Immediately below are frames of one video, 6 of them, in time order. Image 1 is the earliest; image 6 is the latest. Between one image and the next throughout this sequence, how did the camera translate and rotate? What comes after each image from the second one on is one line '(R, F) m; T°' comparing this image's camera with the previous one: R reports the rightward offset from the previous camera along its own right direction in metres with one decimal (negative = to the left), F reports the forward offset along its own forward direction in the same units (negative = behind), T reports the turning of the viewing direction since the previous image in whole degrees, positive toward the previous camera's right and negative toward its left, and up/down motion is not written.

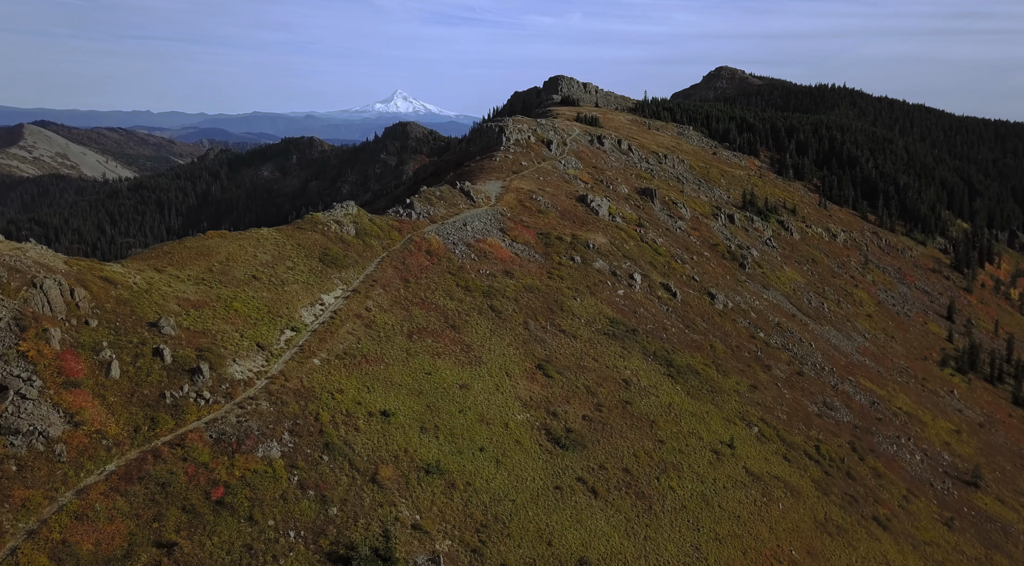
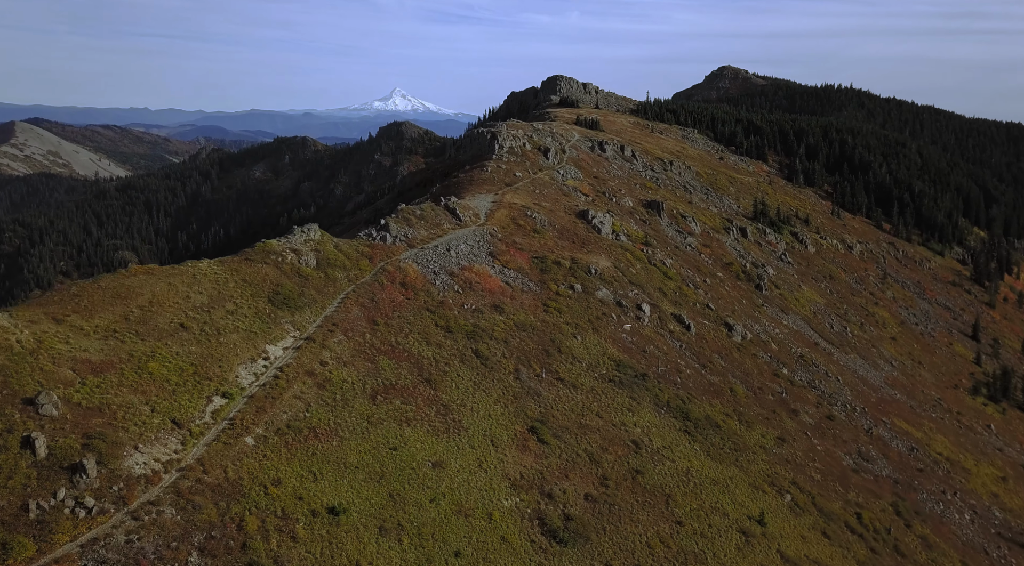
(+0.8, +10.6) m; 0°
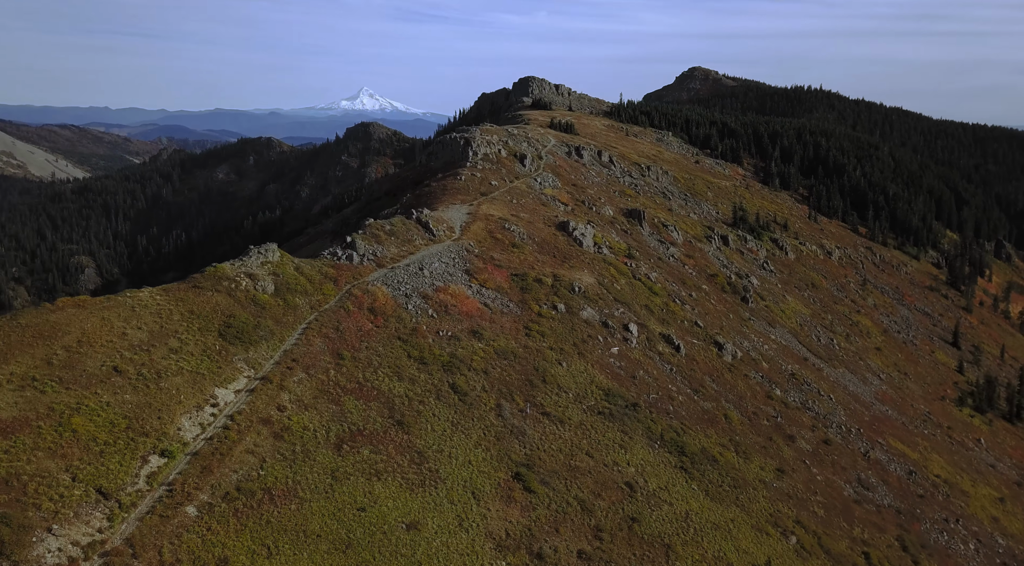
(-0.7, +5.3) m; +2°
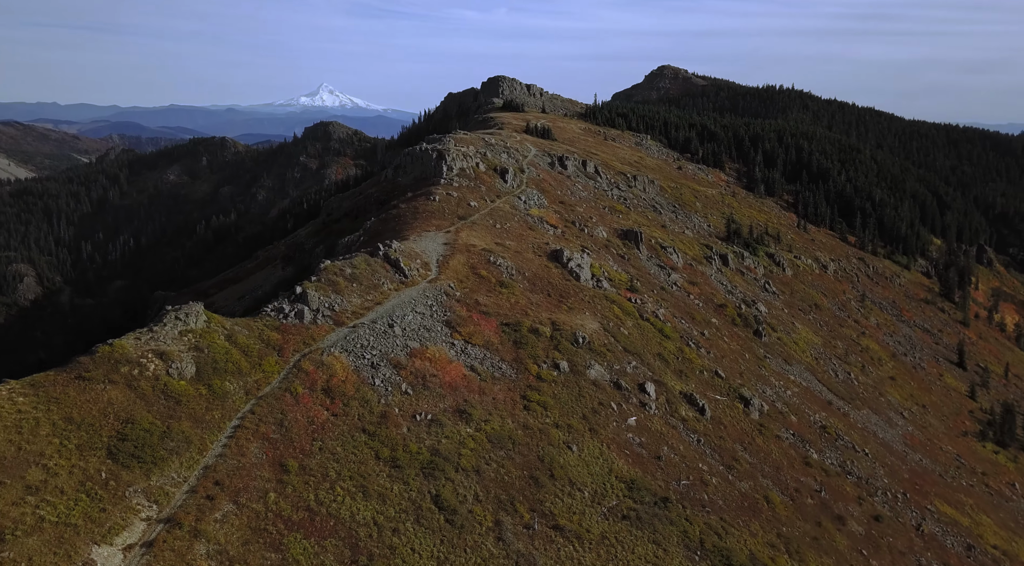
(-2.1, +12.9) m; +3°
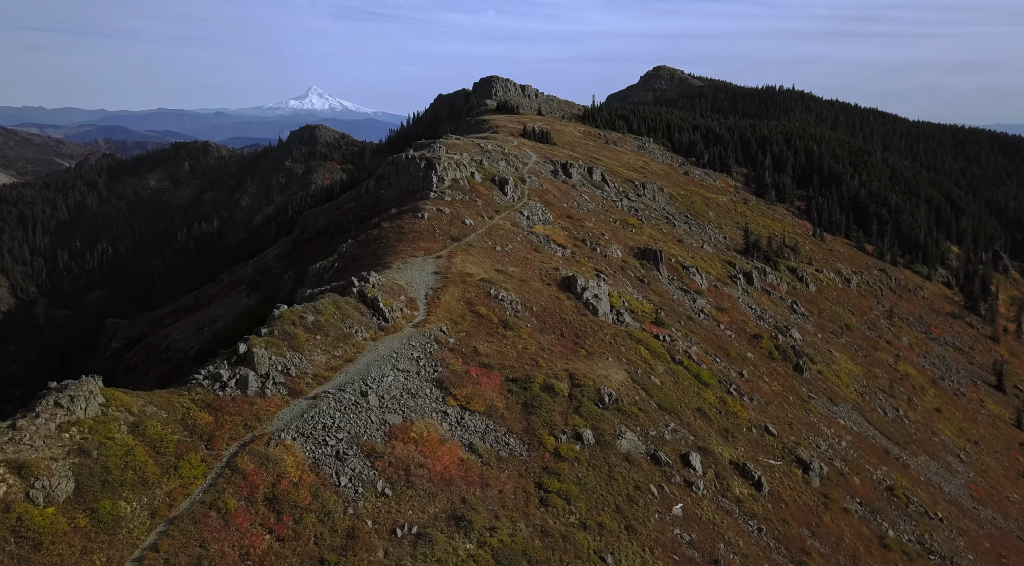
(-1.1, +12.1) m; +1°
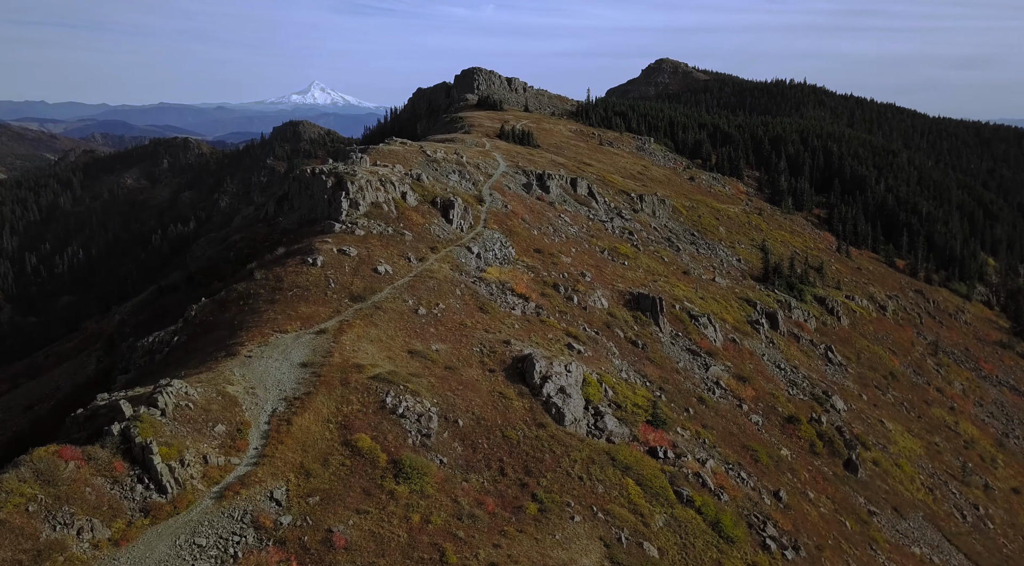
(+4.6, +21.0) m; 0°
